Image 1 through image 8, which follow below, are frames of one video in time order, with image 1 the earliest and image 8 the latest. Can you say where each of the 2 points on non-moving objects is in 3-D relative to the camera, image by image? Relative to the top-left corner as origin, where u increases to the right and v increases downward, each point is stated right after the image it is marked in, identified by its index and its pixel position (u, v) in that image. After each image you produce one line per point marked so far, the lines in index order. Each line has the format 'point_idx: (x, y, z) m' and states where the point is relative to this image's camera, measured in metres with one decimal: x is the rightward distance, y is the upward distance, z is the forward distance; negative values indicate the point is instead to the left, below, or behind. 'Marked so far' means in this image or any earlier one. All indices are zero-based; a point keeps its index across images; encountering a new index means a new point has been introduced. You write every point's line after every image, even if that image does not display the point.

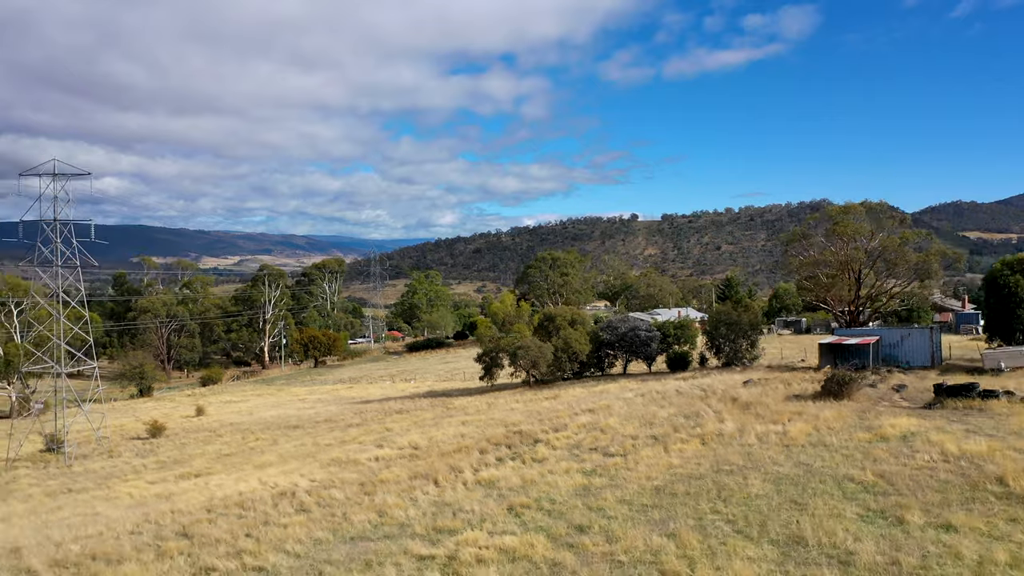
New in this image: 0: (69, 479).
0: (-9.5, -4.1, +13.5) m
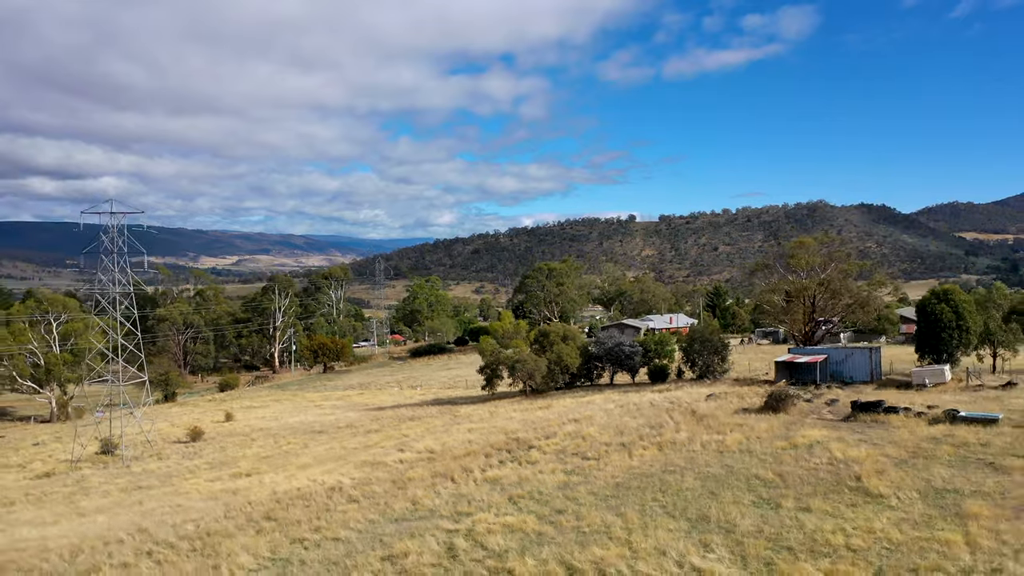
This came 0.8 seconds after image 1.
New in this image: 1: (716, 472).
0: (-9.6, -4.8, +15.8) m
1: (+3.0, -2.7, +9.0) m
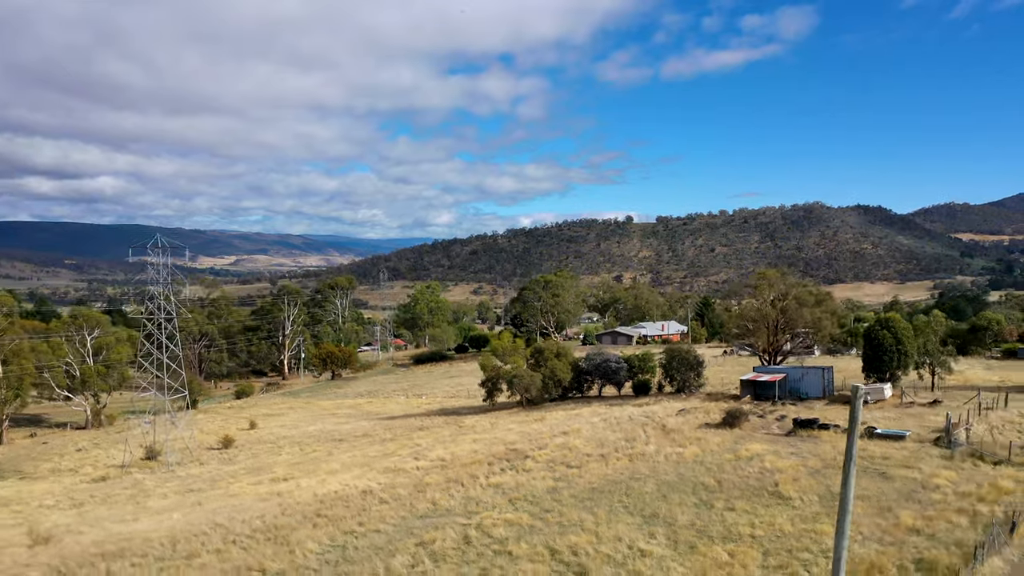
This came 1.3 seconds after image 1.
0: (-9.6, -5.6, +18.2) m
1: (+2.9, -3.5, +11.4) m
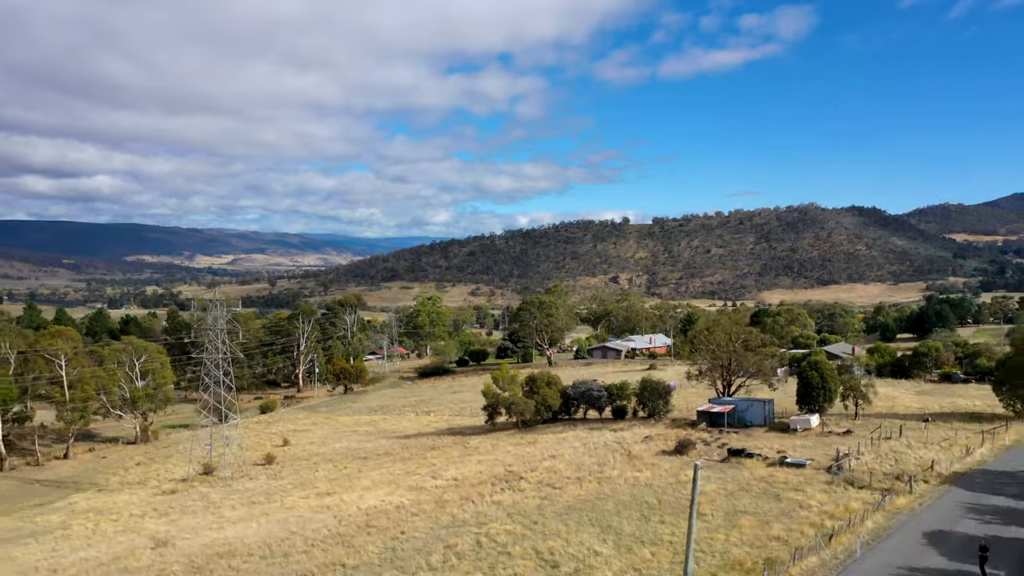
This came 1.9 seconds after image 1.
0: (-9.7, -7.4, +22.3) m
1: (+2.9, -5.4, +15.7) m
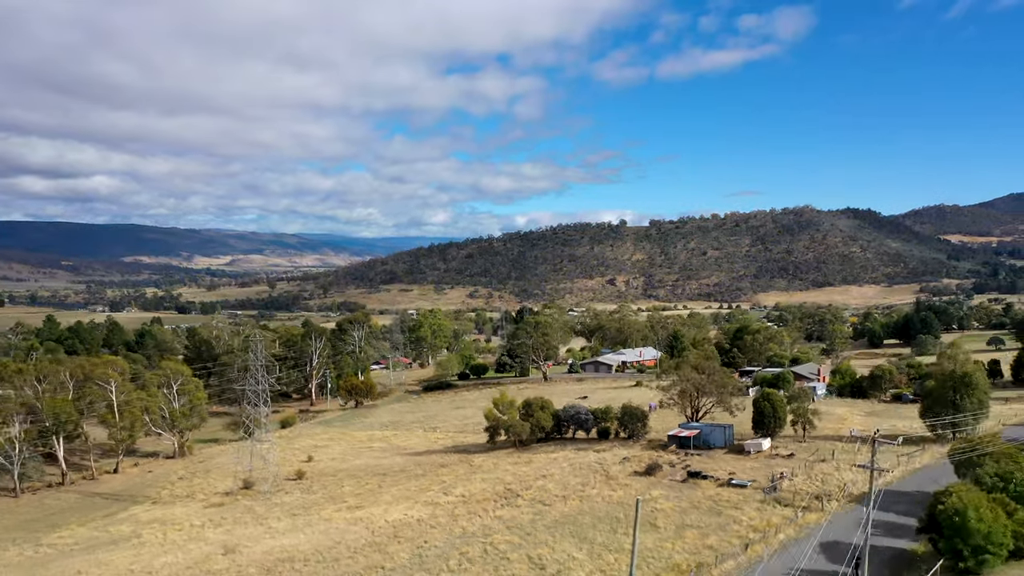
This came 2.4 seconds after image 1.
0: (-9.8, -9.4, +26.4) m
1: (+2.8, -7.3, +19.8) m
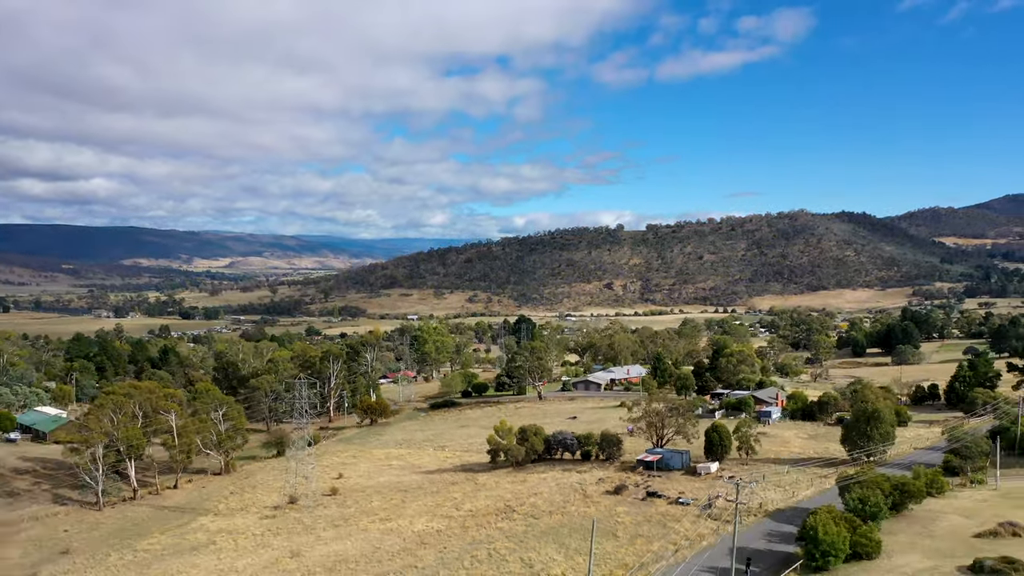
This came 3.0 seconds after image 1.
0: (-9.9, -12.3, +32.8) m
1: (+2.7, -10.2, +26.2) m
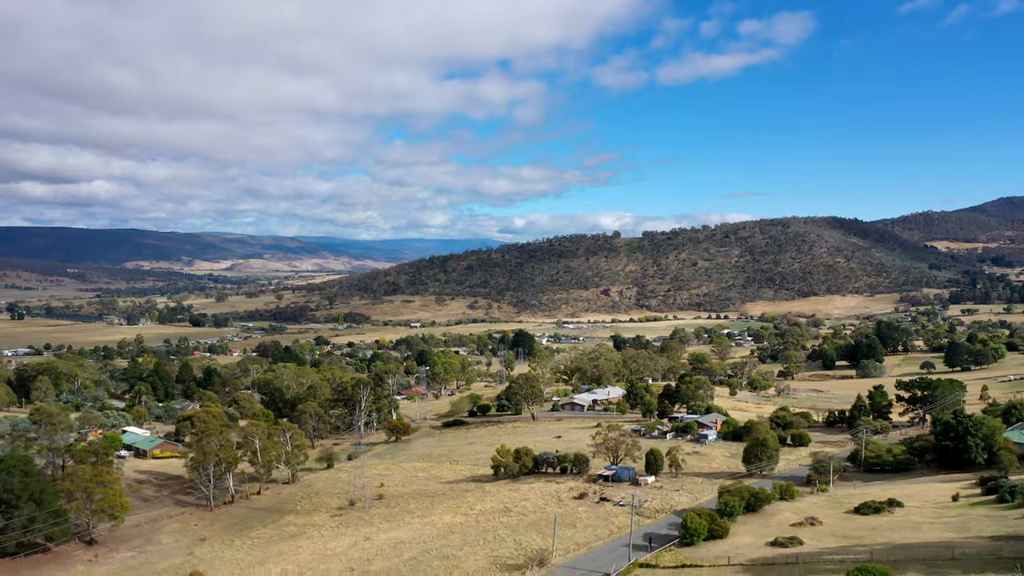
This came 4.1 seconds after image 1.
0: (-10.1, -17.4, +47.0) m
1: (+2.5, -15.3, +40.4) m
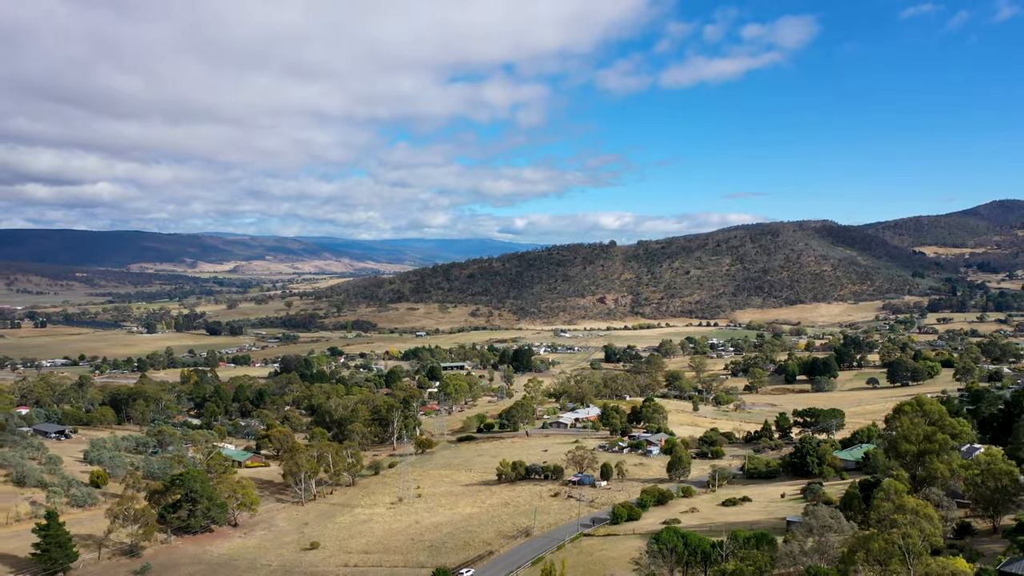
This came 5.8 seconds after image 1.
0: (-10.3, -25.0, +69.9) m
1: (+2.3, -22.9, +63.3) m
